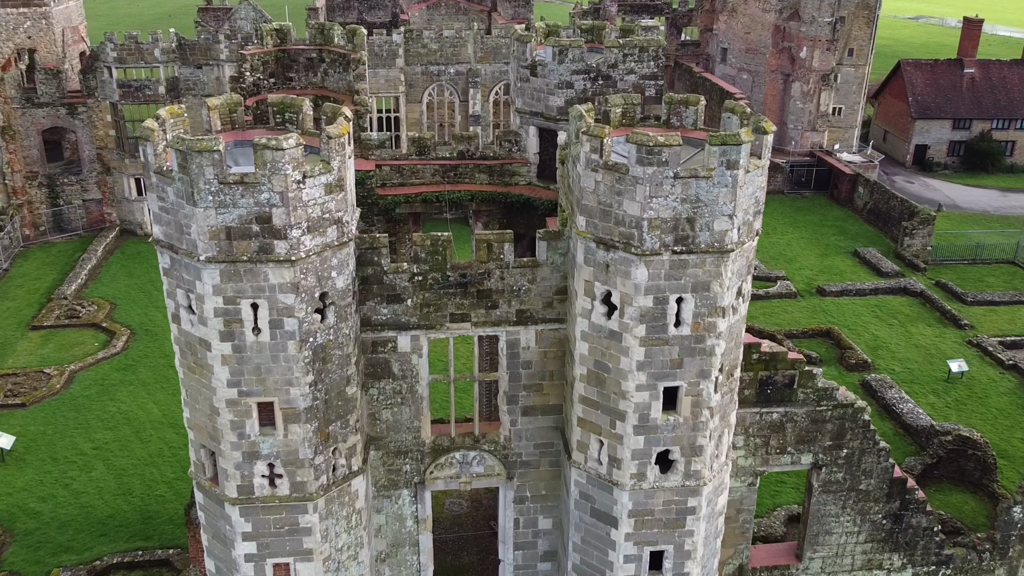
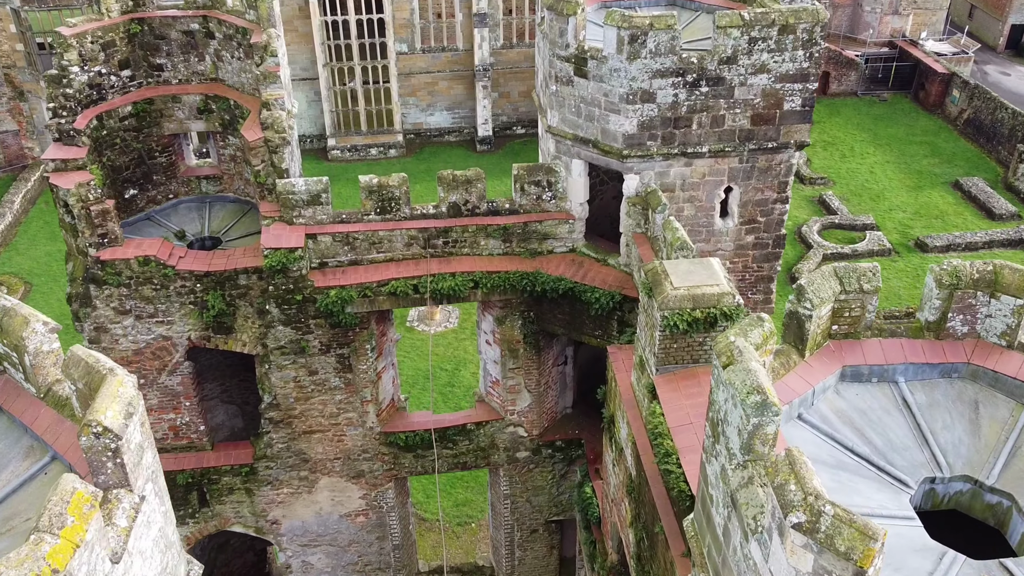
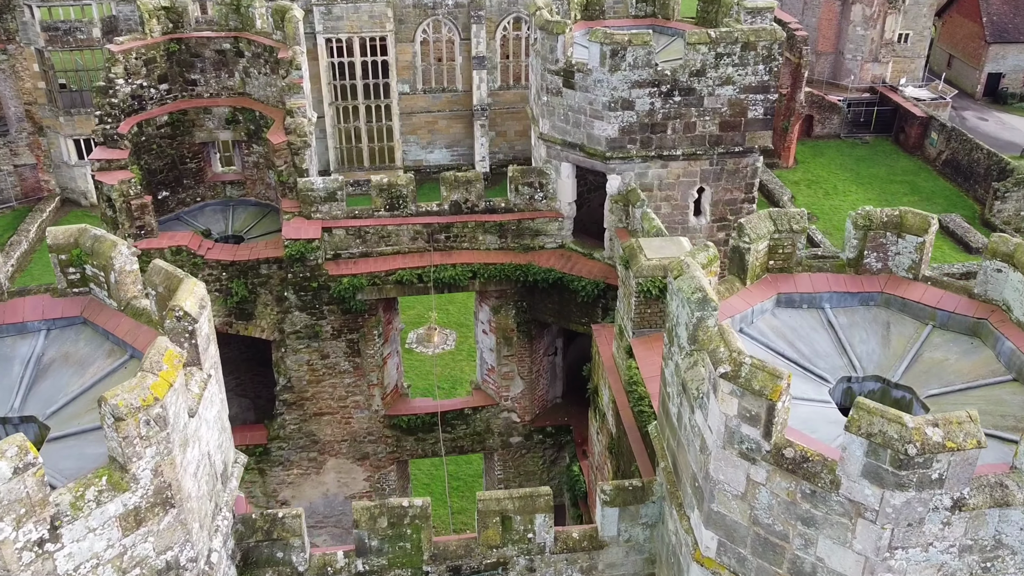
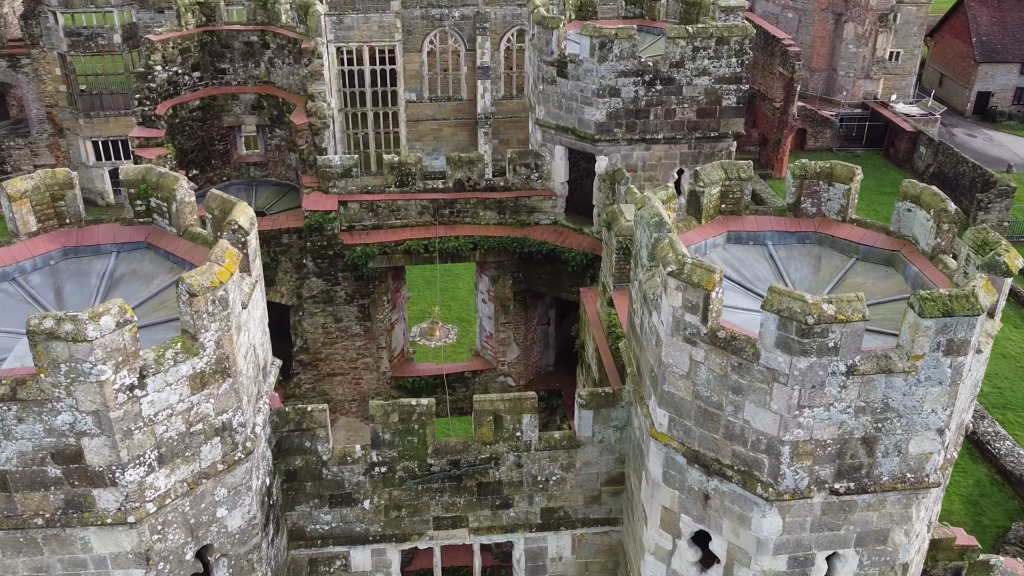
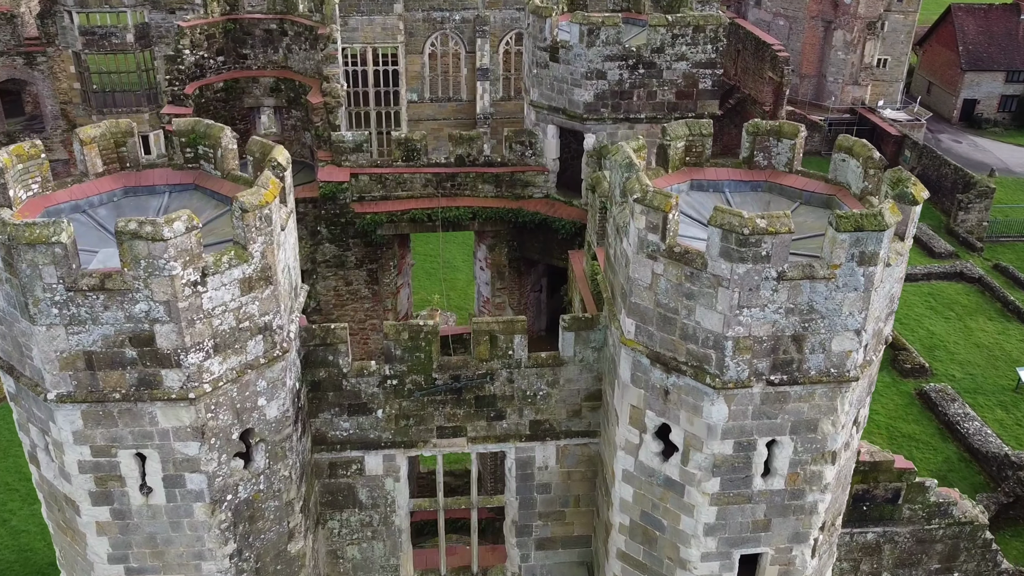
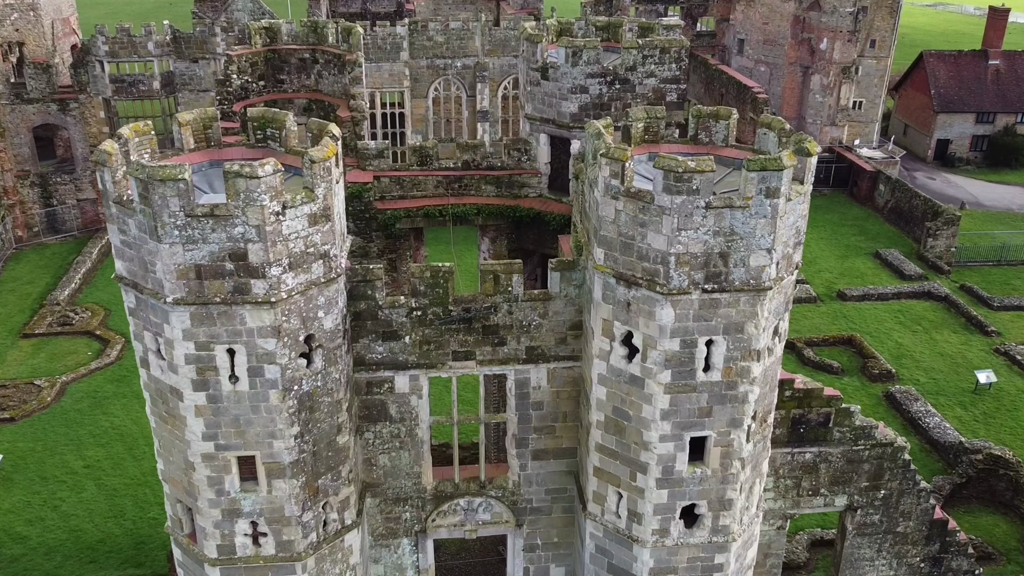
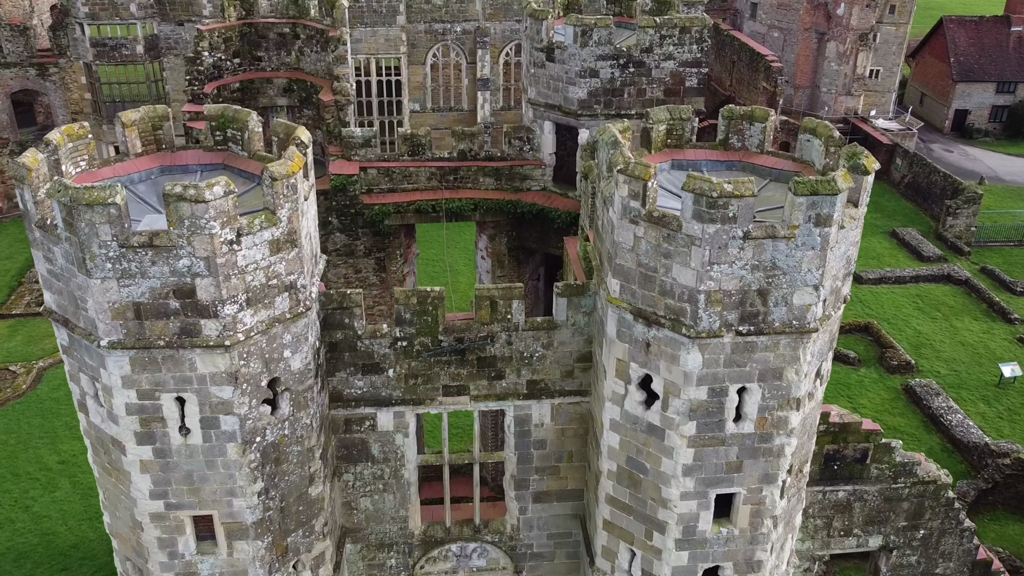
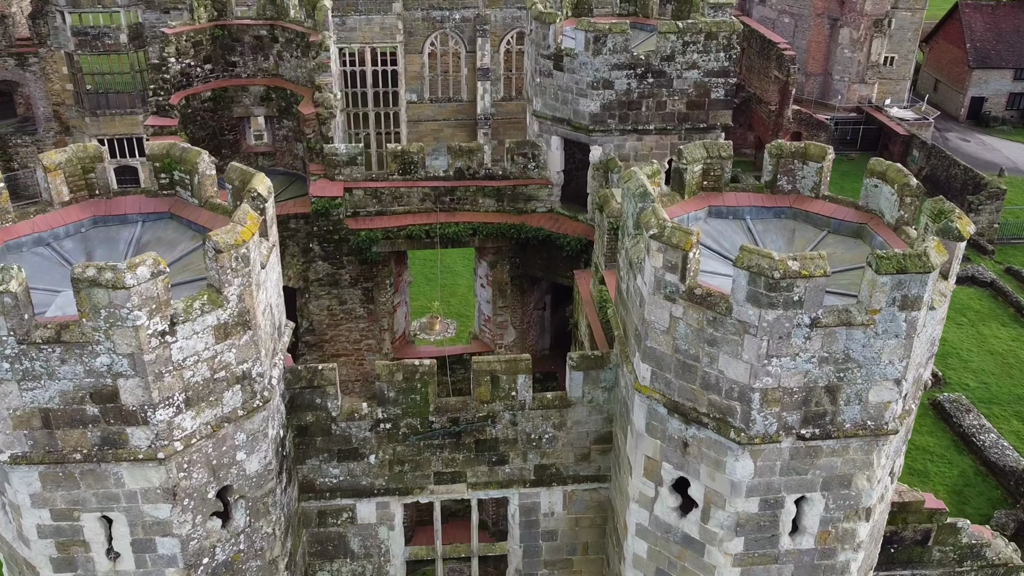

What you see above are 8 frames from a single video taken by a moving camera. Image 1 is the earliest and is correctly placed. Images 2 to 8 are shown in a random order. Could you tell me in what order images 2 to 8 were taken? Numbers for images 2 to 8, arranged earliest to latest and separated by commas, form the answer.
6, 7, 5, 8, 4, 3, 2
